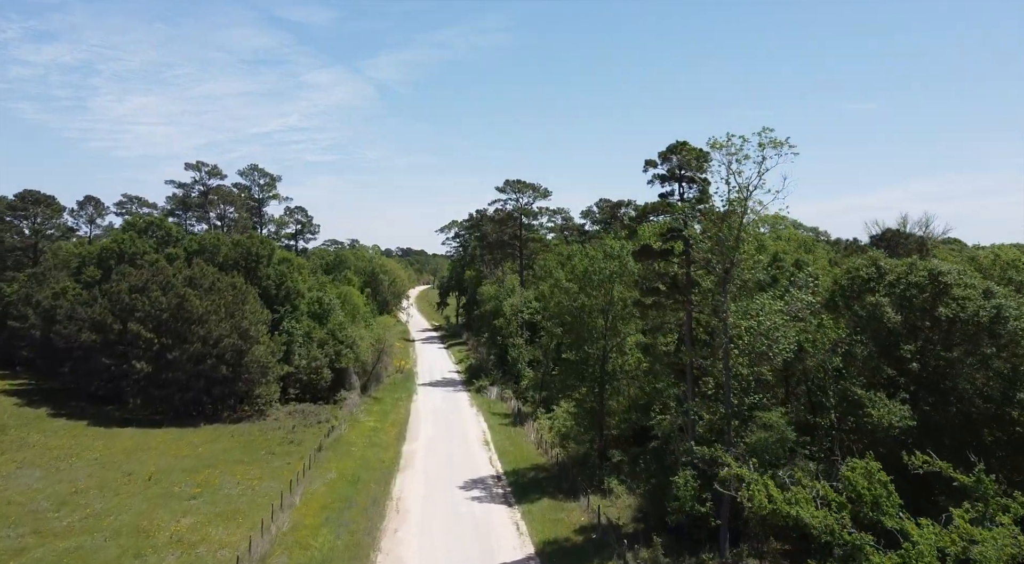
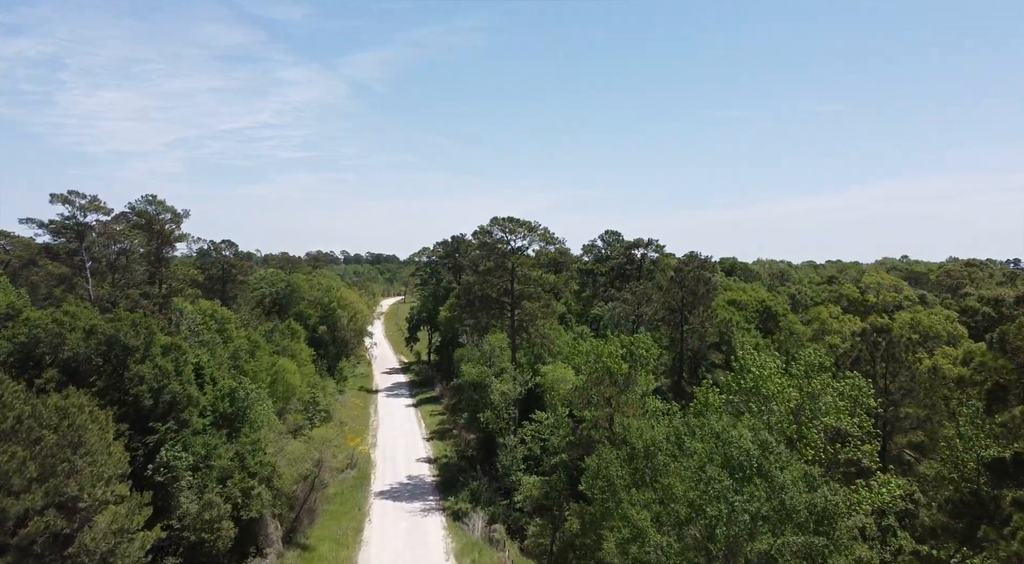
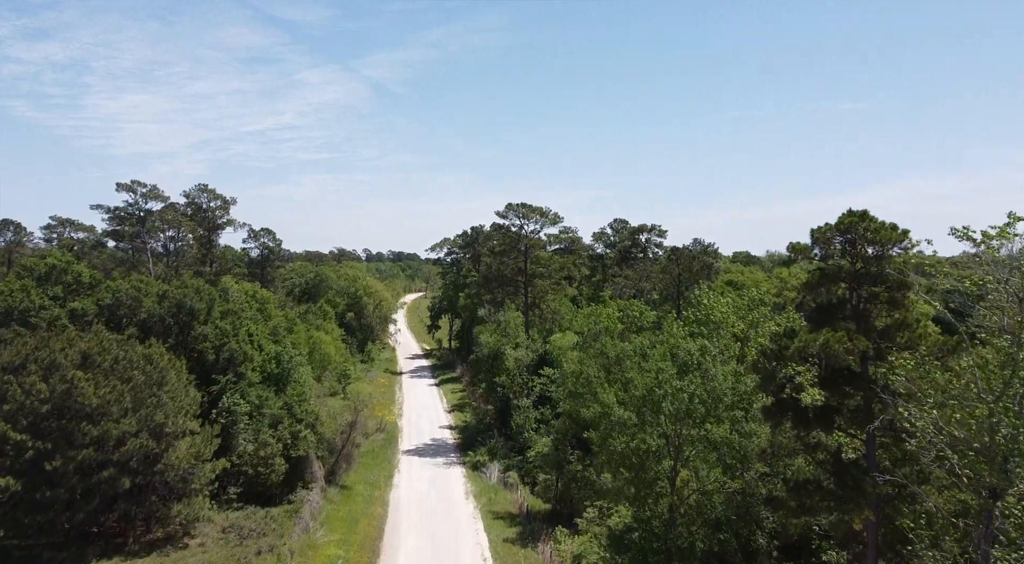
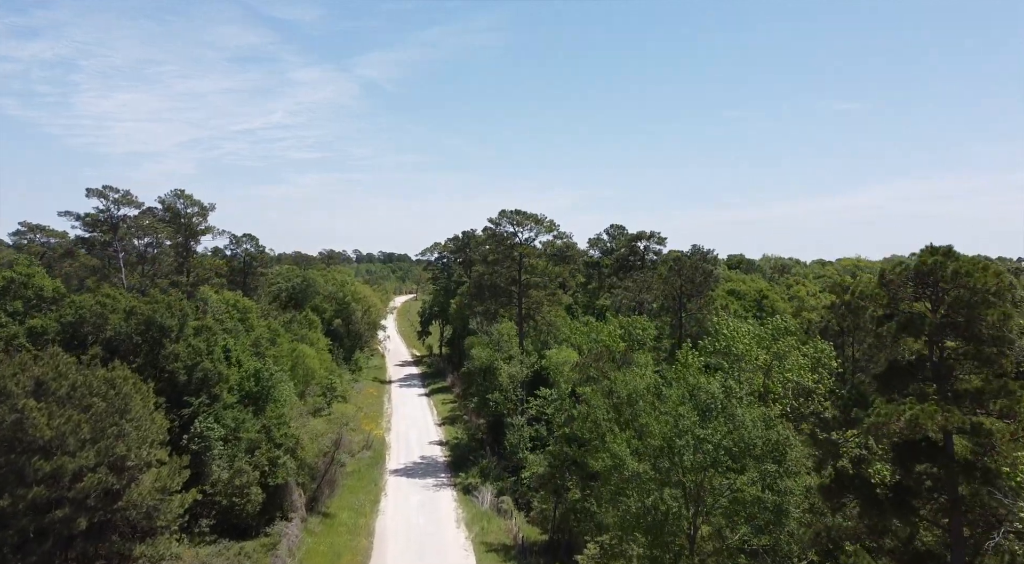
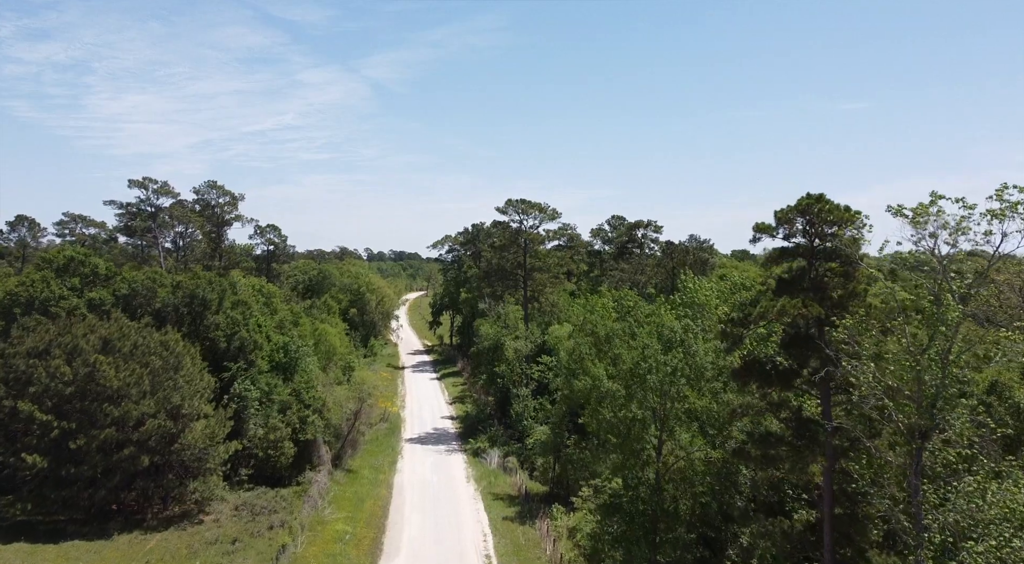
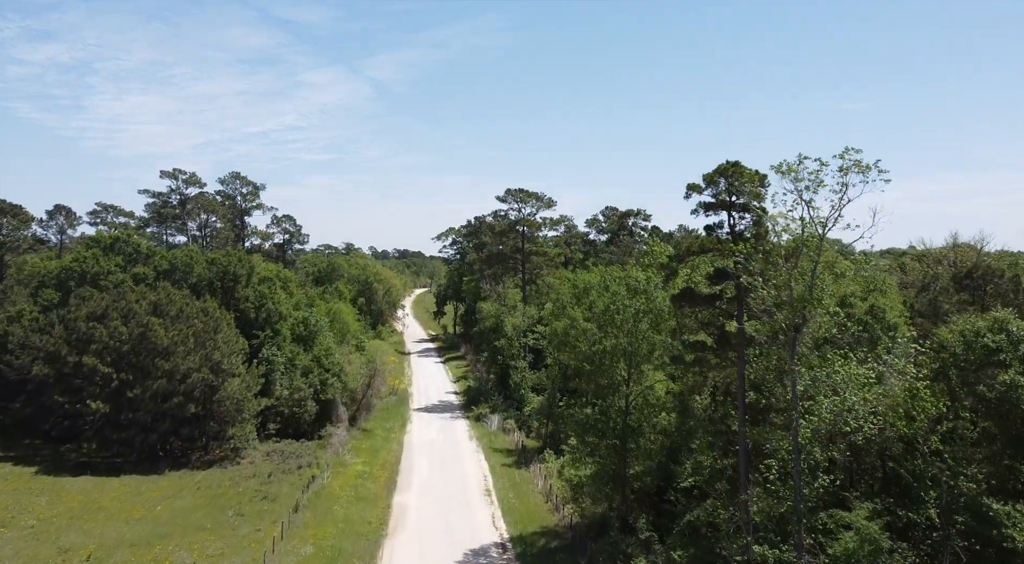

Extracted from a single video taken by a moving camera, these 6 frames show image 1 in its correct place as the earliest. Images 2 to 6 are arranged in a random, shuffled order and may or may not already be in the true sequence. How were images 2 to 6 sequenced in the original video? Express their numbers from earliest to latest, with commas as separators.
6, 5, 3, 4, 2
